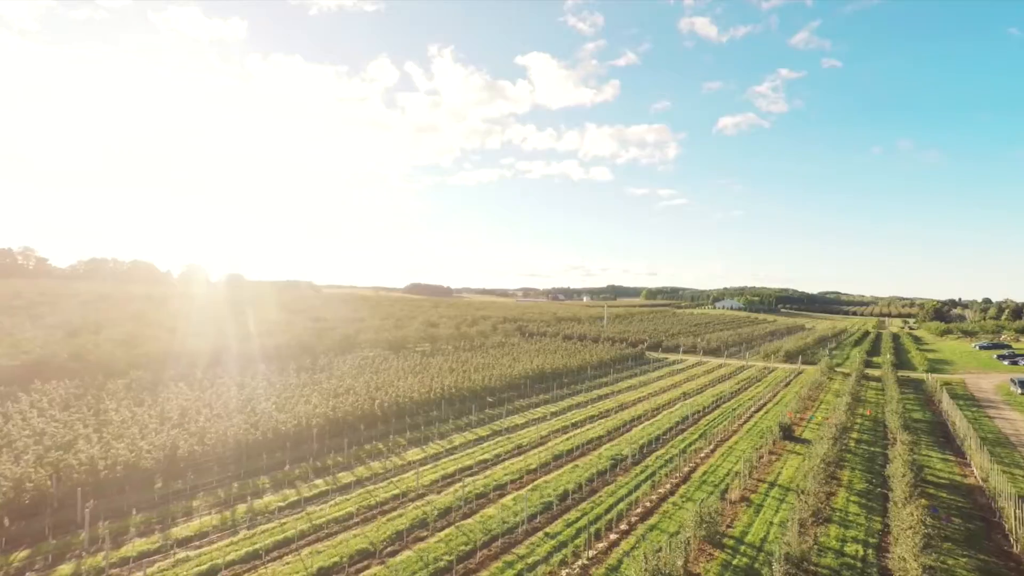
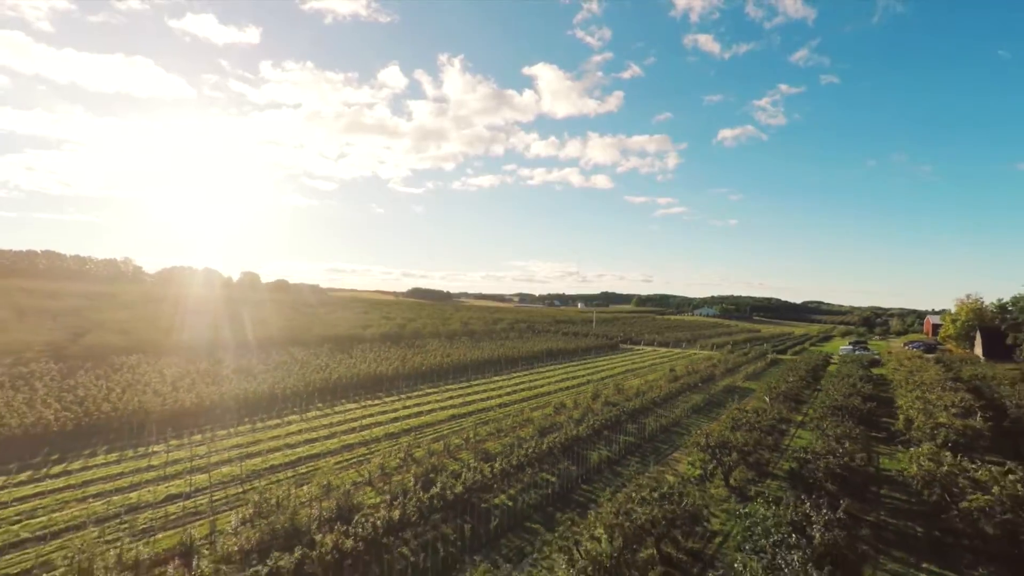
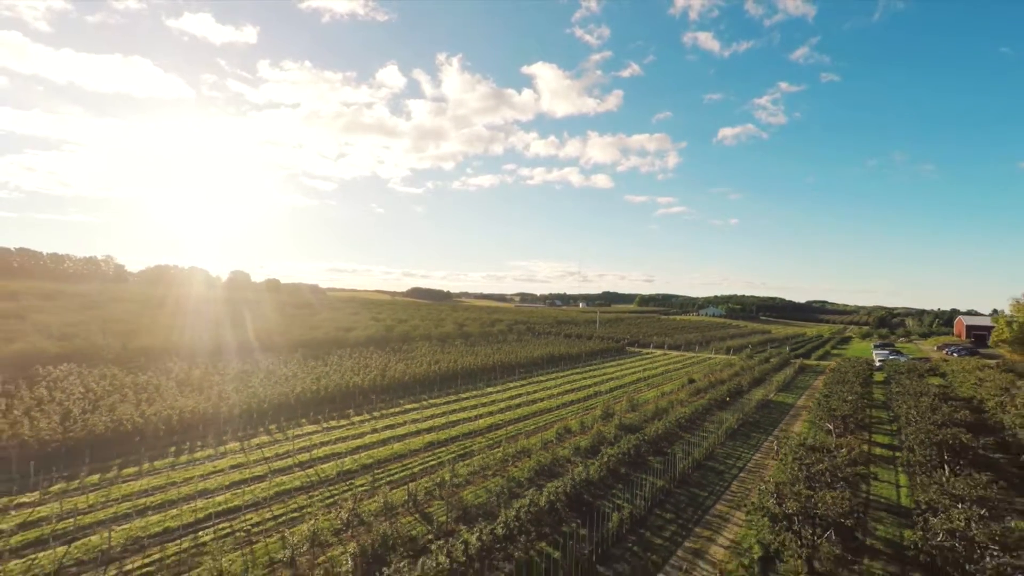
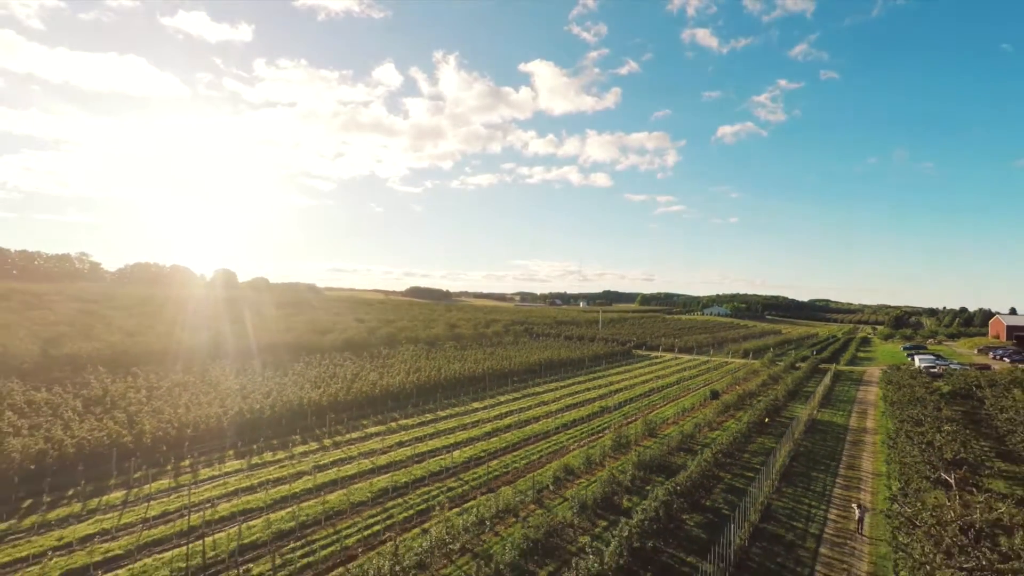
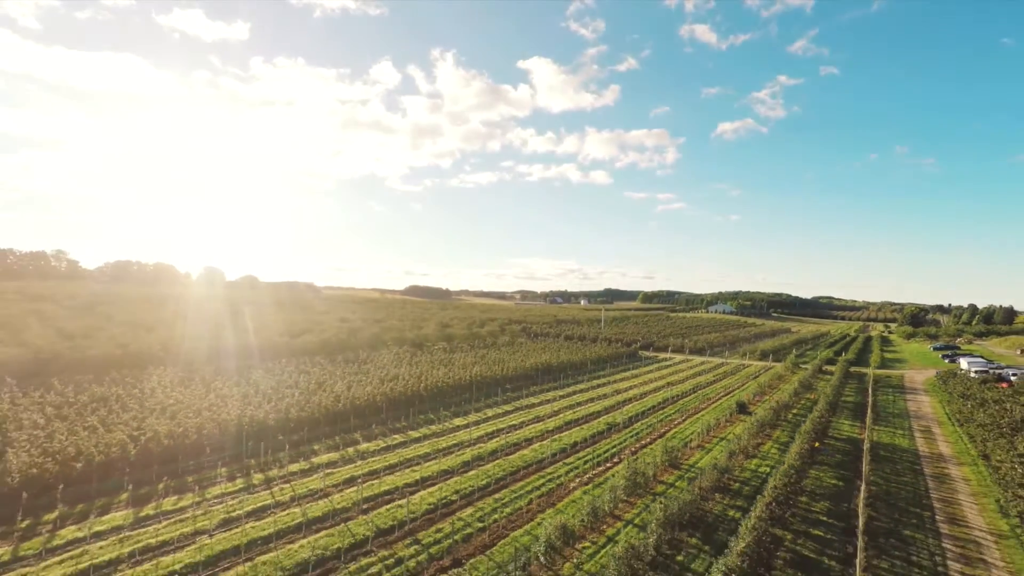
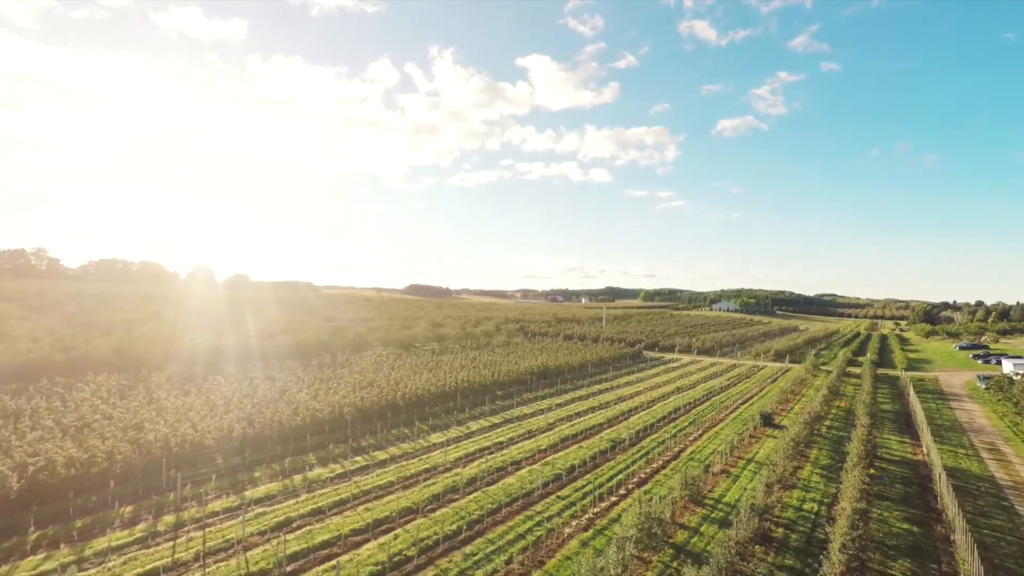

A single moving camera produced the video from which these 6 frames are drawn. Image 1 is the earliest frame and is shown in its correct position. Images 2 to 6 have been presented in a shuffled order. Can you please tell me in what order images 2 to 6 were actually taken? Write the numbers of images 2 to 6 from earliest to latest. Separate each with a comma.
6, 5, 4, 3, 2
